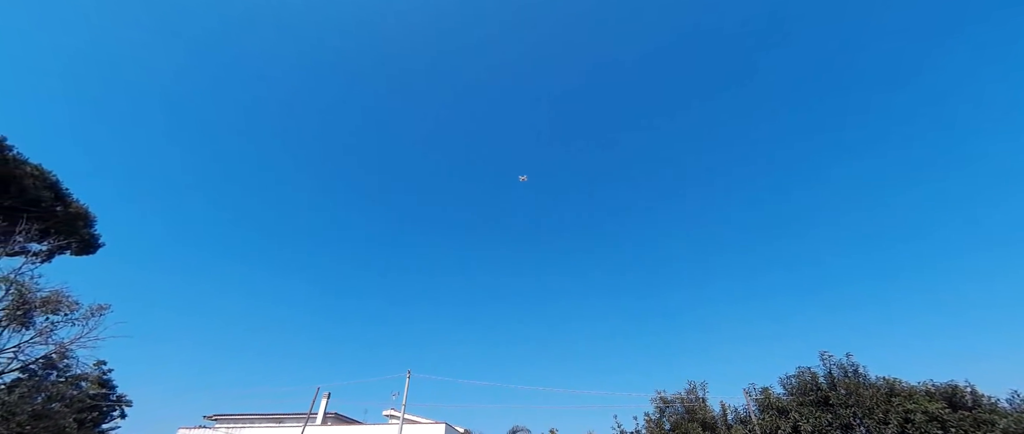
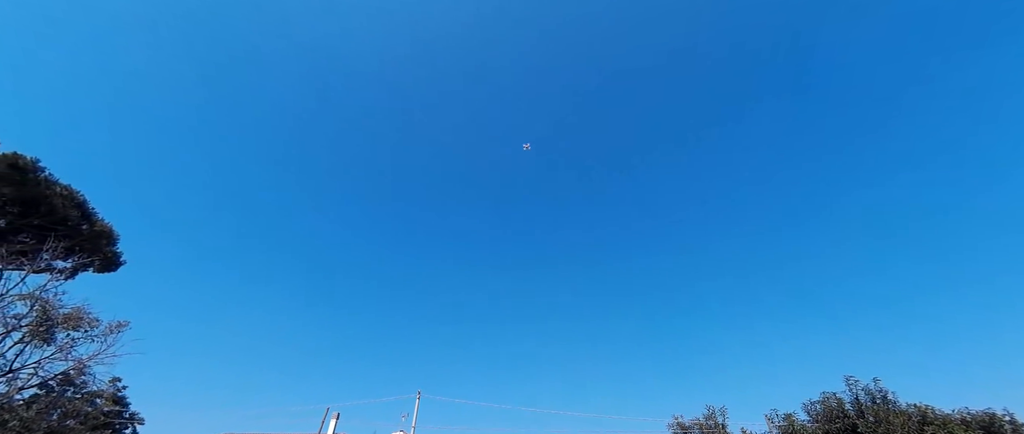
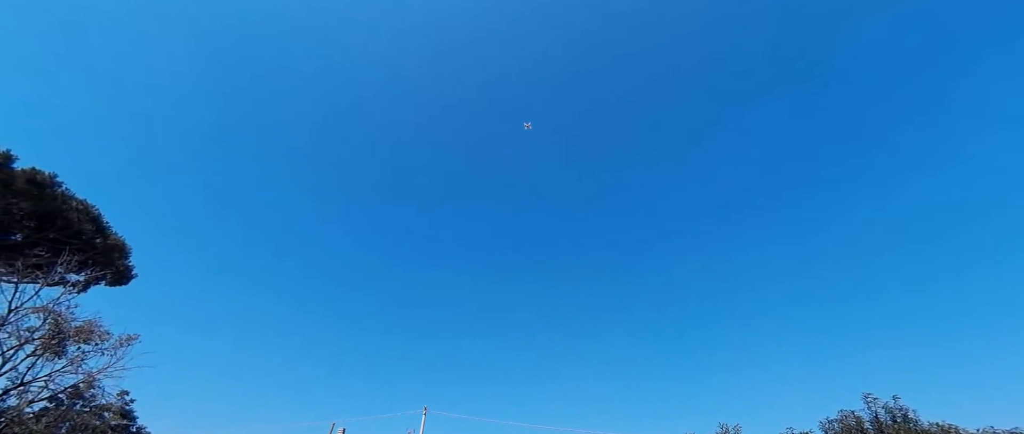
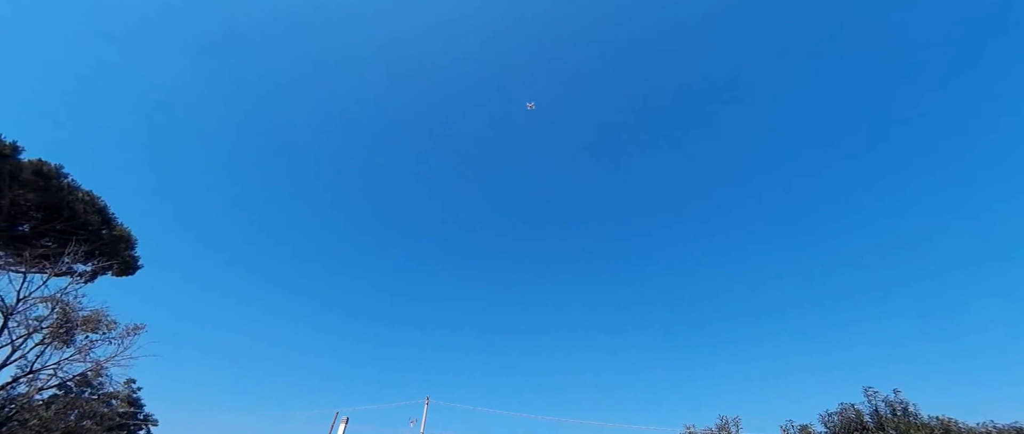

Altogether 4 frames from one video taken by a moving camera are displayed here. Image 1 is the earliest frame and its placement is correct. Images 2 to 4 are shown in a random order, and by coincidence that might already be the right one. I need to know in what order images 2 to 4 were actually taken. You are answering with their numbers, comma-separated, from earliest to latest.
2, 3, 4
